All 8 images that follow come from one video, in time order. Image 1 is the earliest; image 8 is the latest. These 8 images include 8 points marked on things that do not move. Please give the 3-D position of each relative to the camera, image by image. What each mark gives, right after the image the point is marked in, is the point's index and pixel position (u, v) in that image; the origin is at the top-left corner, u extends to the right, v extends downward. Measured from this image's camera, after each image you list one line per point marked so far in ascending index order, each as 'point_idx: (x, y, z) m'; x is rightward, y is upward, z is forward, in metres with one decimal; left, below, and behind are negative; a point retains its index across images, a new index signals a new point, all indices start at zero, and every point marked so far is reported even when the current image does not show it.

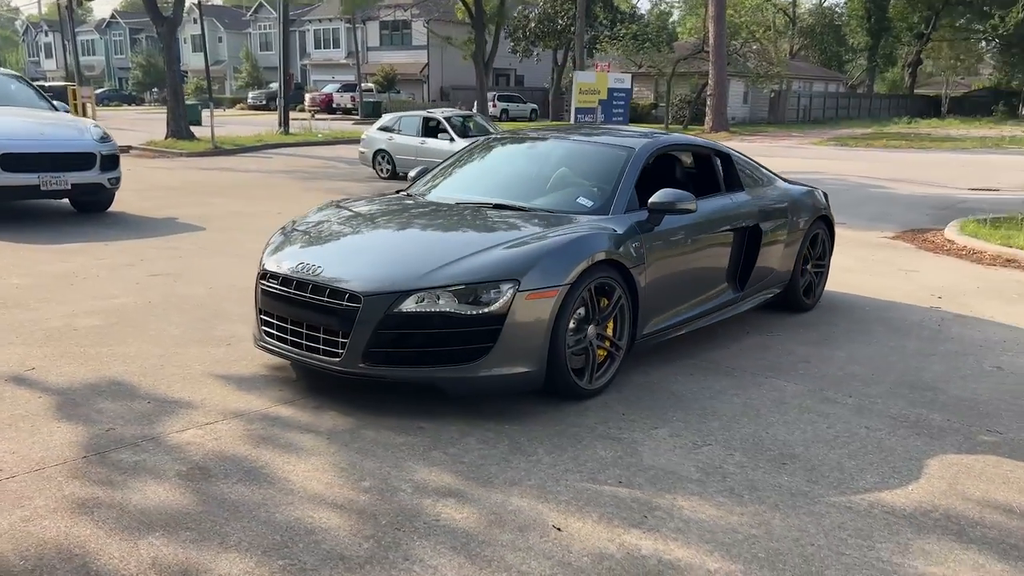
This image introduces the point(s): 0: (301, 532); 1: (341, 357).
0: (-0.8, -0.9, +3.0) m
1: (-0.8, -0.3, +4.2) m
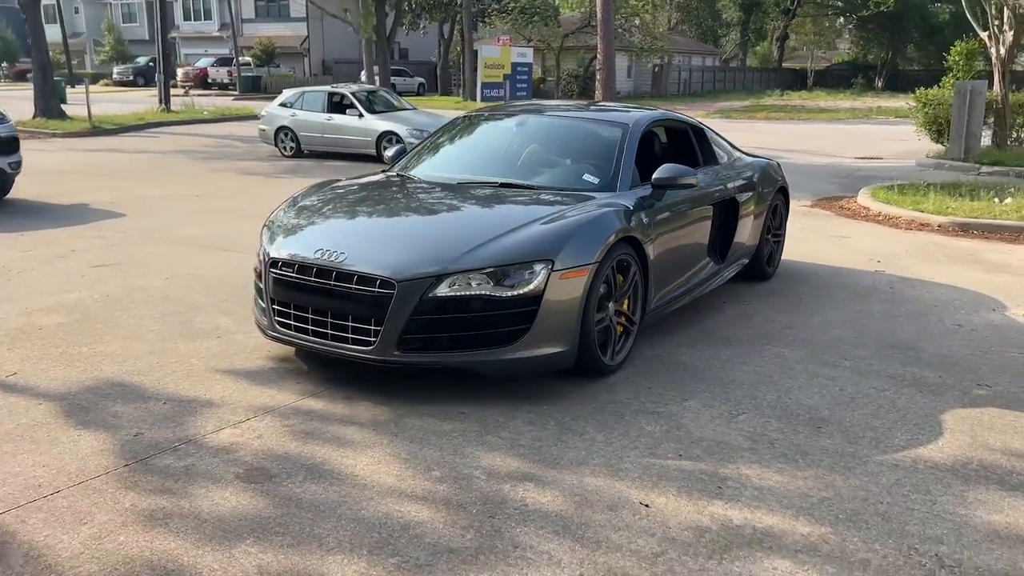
0: (-0.4, -0.8, +2.9) m
1: (-0.7, -0.3, +4.1) m
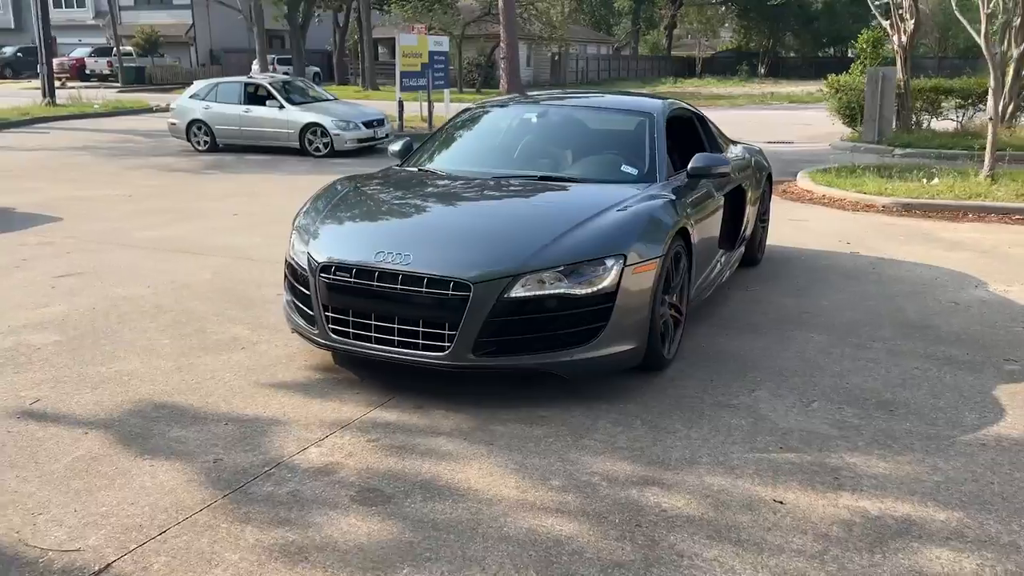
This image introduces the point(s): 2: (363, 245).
0: (+0.1, -0.9, +2.8) m
1: (-0.3, -0.3, +3.9) m
2: (-0.7, +0.2, +4.1) m
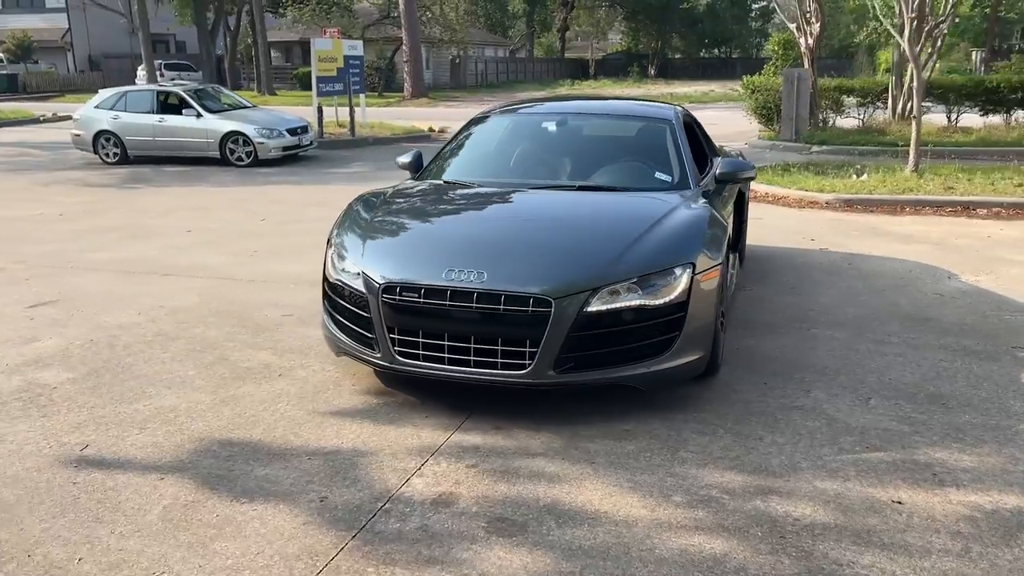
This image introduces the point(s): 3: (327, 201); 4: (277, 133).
0: (+0.7, -0.9, +2.7) m
1: (+0.1, -0.4, +3.8) m
2: (-0.4, +0.1, +3.9) m
3: (-2.7, +1.3, +12.1) m
4: (-5.3, +3.5, +18.9) m
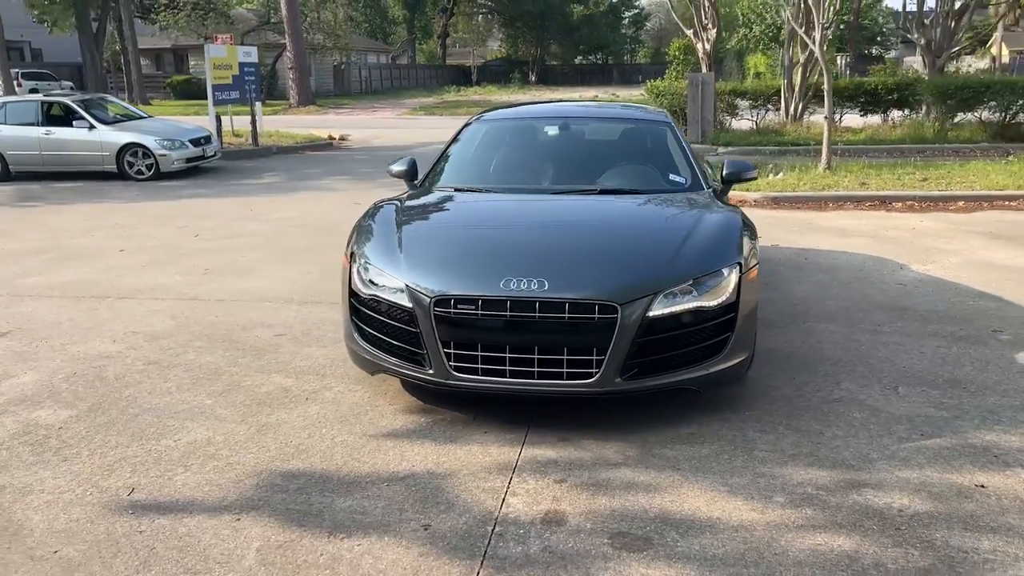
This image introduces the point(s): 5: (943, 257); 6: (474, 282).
0: (+1.1, -0.9, +2.8) m
1: (+0.4, -0.4, +3.7) m
2: (-0.1, +0.1, +3.8) m
3: (-3.6, +1.0, +11.6) m
4: (-7.2, +3.1, +18.0) m
5: (+4.3, +0.3, +8.4) m
6: (-0.2, 0.0, +3.8) m
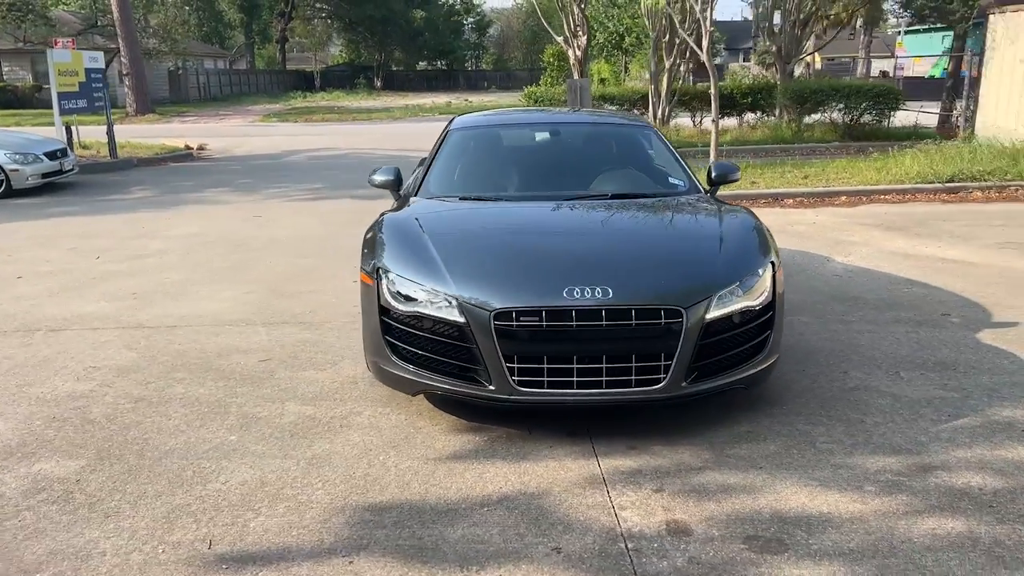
0: (+1.6, -0.9, +2.9) m
1: (+0.7, -0.4, +3.7) m
2: (+0.1, 0.0, +3.7) m
3: (-4.7, +0.7, +10.8) m
4: (-9.4, +2.6, +16.4) m
5: (+3.7, +0.4, +9.0) m
6: (+0.1, 0.0, +3.7) m
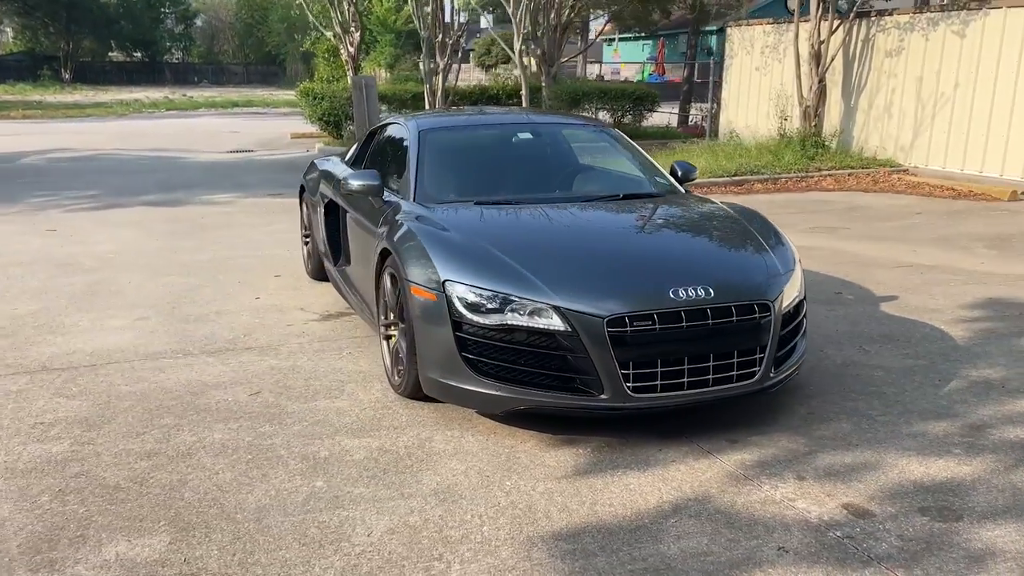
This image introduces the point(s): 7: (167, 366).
0: (+2.3, -0.8, +3.4) m
1: (+1.1, -0.4, +3.9) m
2: (+0.6, 0.0, +3.7) m
3: (-6.3, +0.4, +8.8) m
4: (-12.7, +1.9, +12.7) m
5: (+2.3, +0.6, +9.8) m
6: (+0.6, 0.0, +3.6) m
7: (-2.1, -0.5, +5.0) m
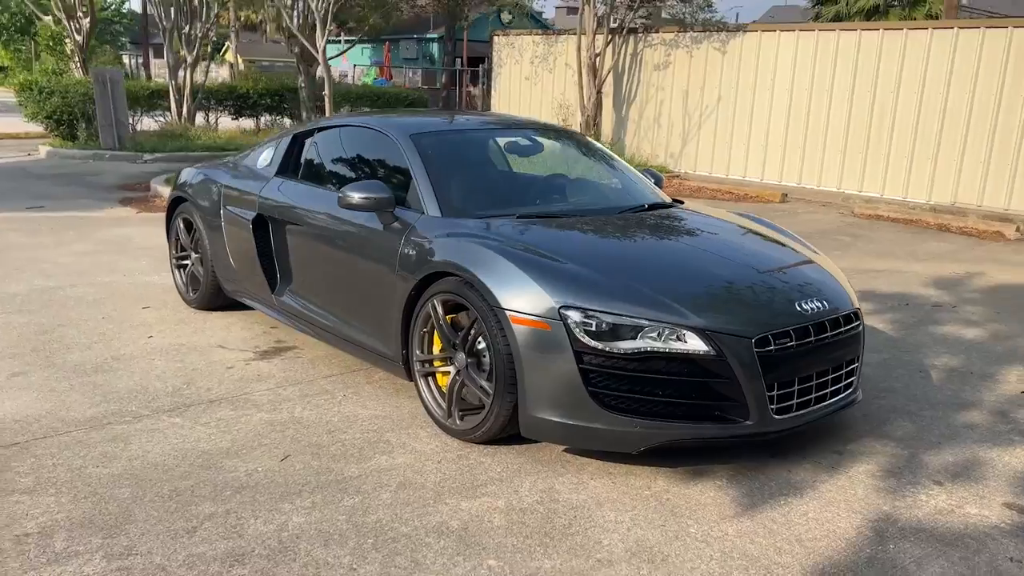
0: (+2.8, -0.8, +3.8) m
1: (+1.6, -0.4, +3.9) m
2: (+1.1, -0.1, +3.5) m
3: (-7.1, -0.1, +6.1) m
4: (-14.5, +1.0, +7.6) m
5: (+0.6, +0.5, +9.9) m
6: (+1.1, -0.1, +3.5) m
7: (-1.8, -0.7, +3.9) m
